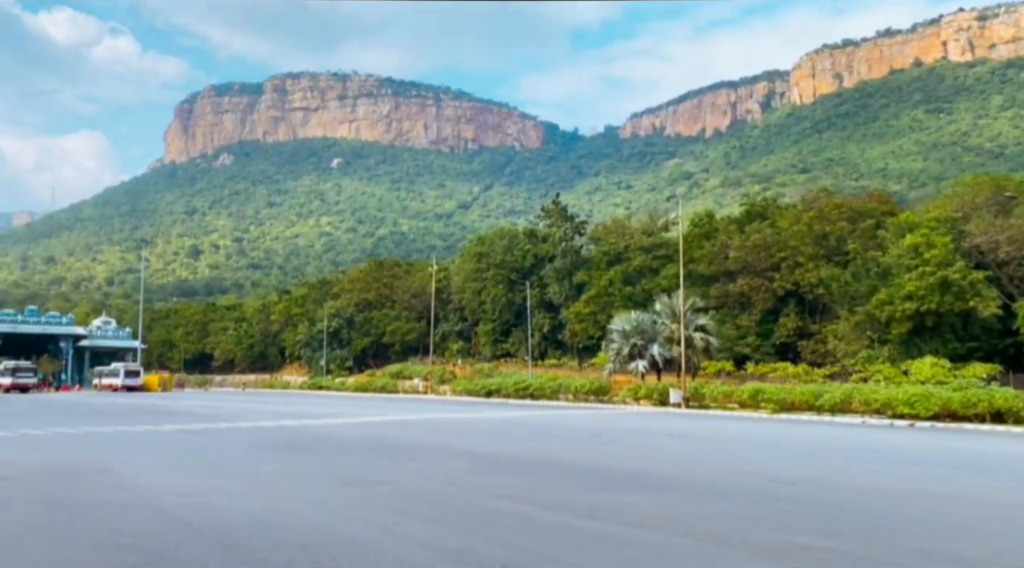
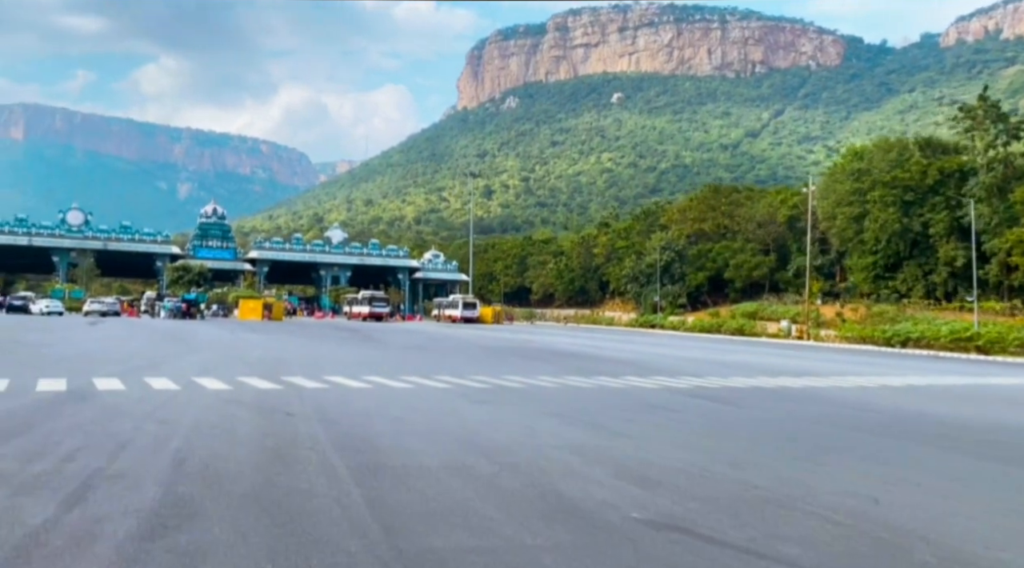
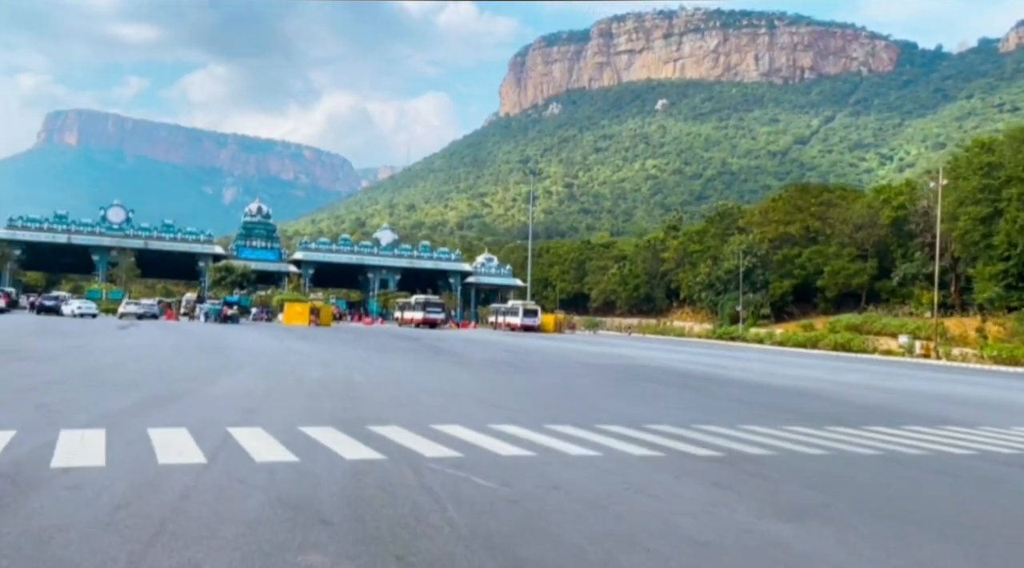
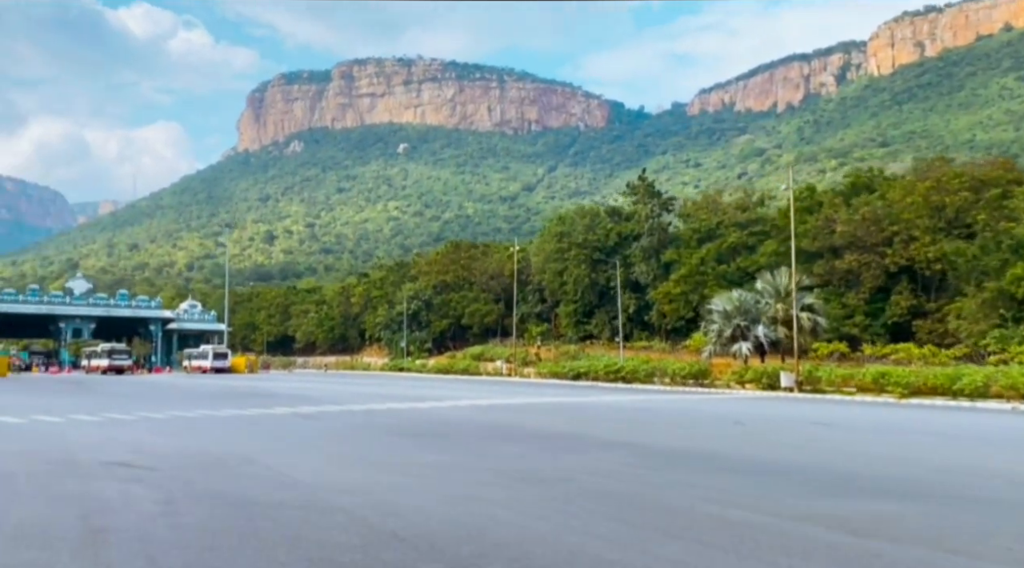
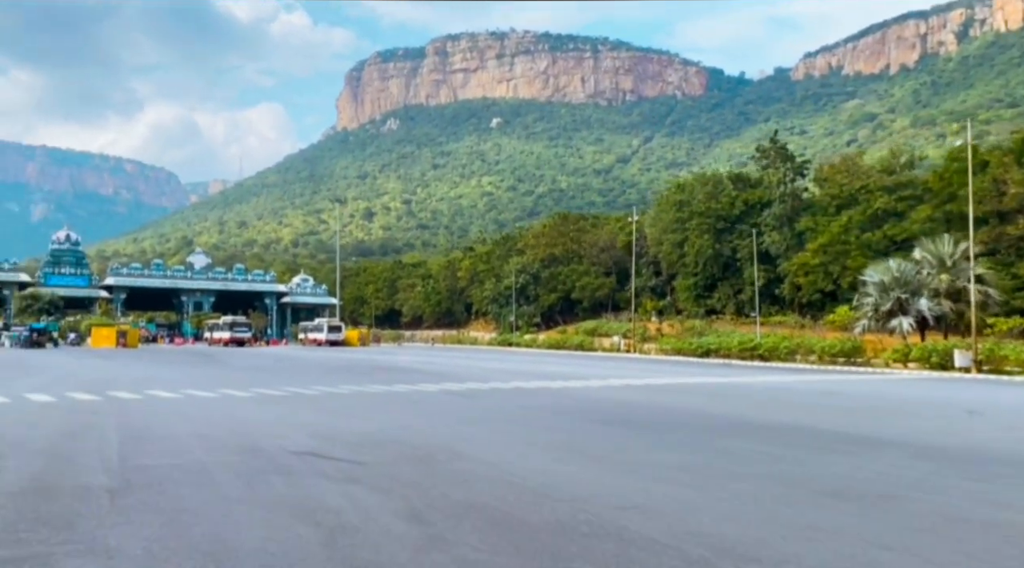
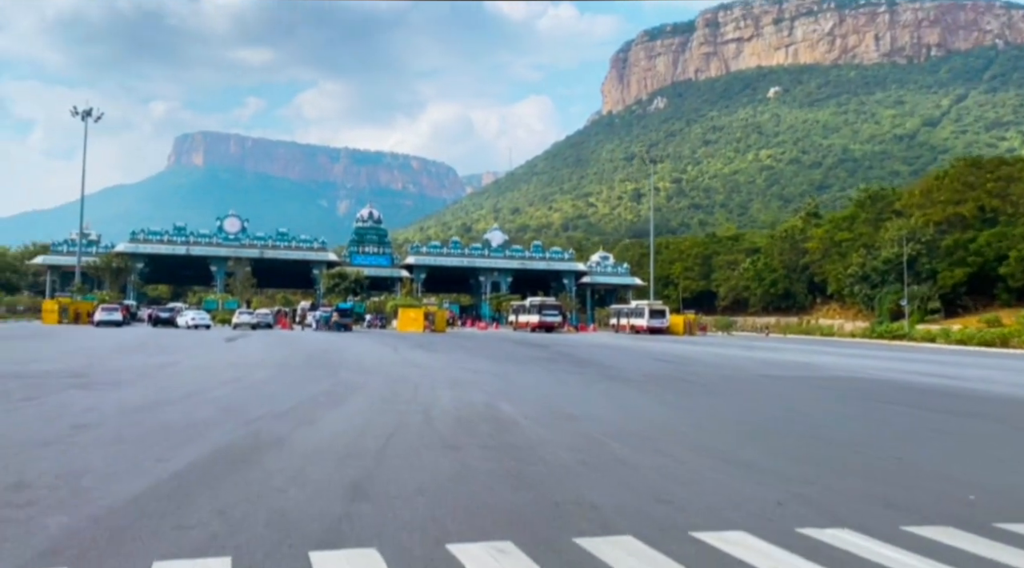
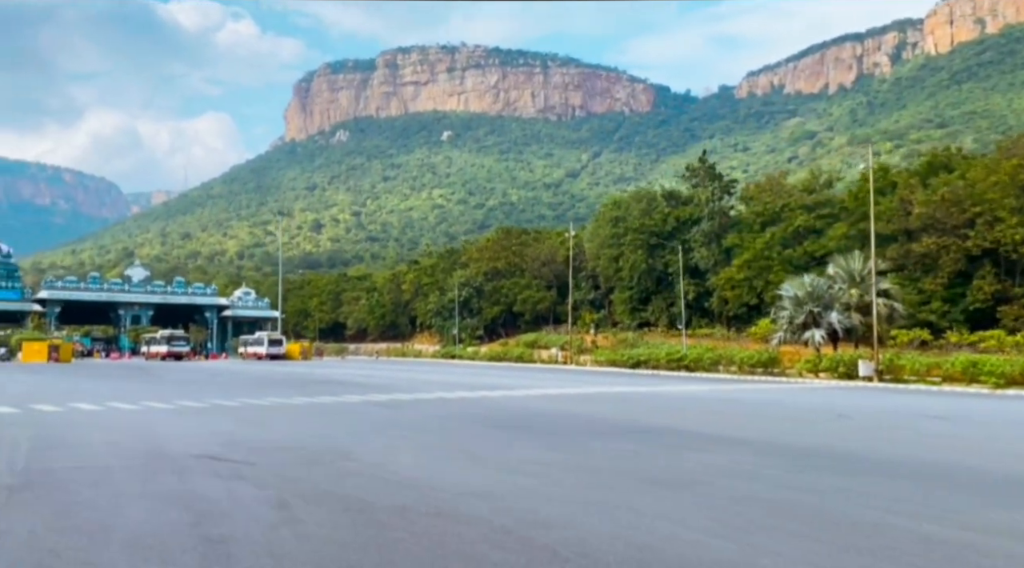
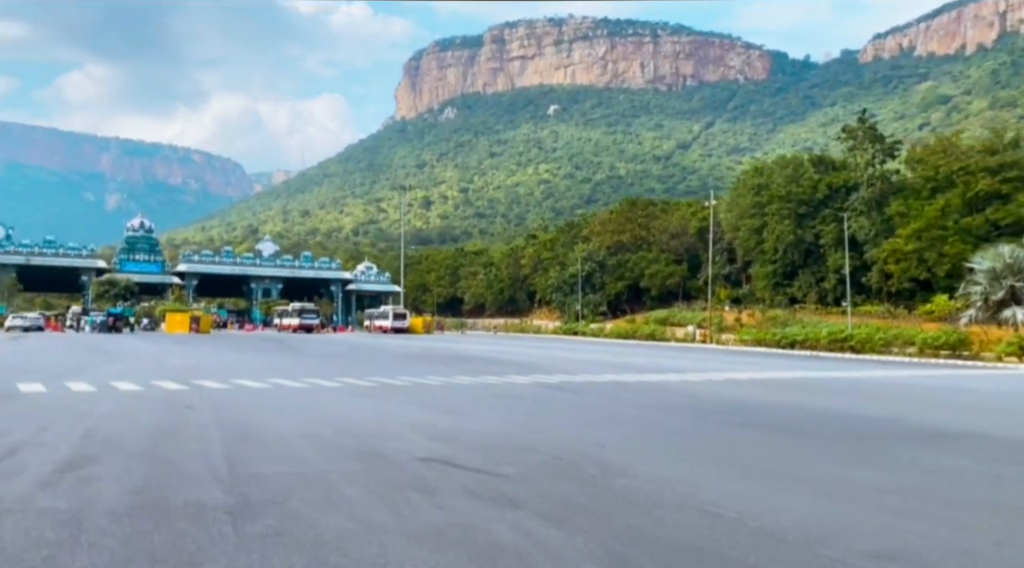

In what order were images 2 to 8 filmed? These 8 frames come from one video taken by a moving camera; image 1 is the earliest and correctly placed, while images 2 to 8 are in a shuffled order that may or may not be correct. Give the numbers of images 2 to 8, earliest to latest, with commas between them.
4, 7, 5, 8, 2, 3, 6
